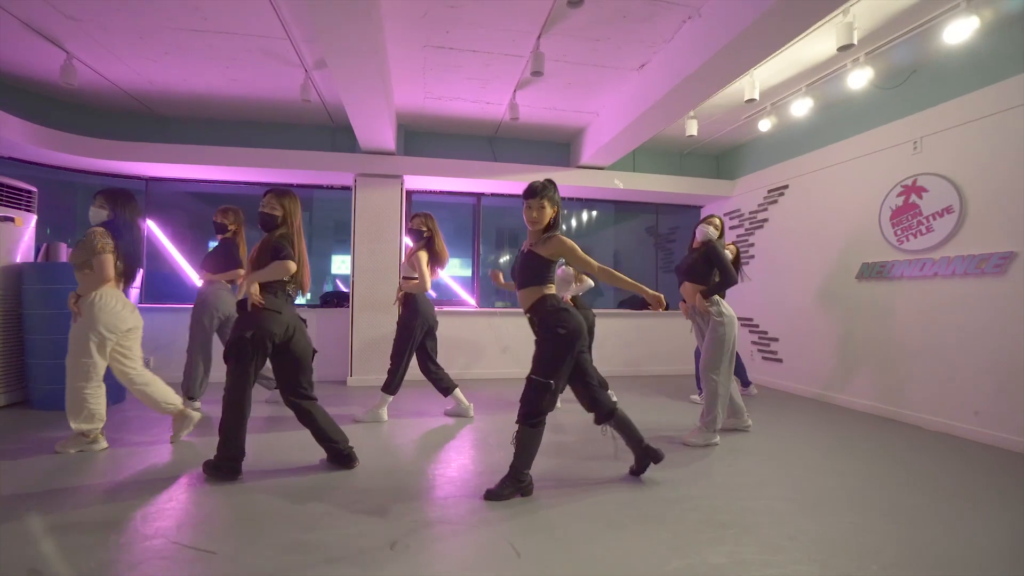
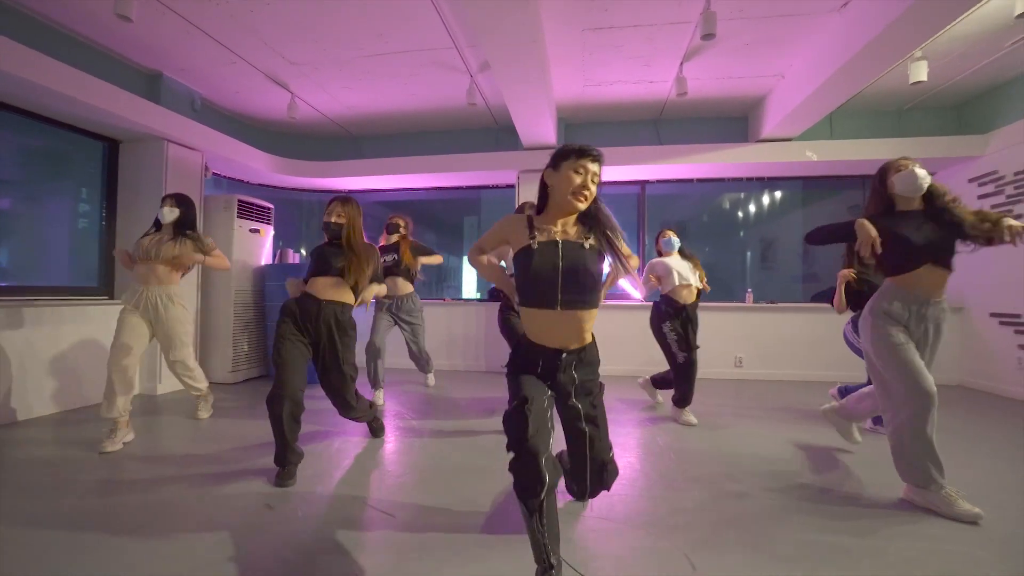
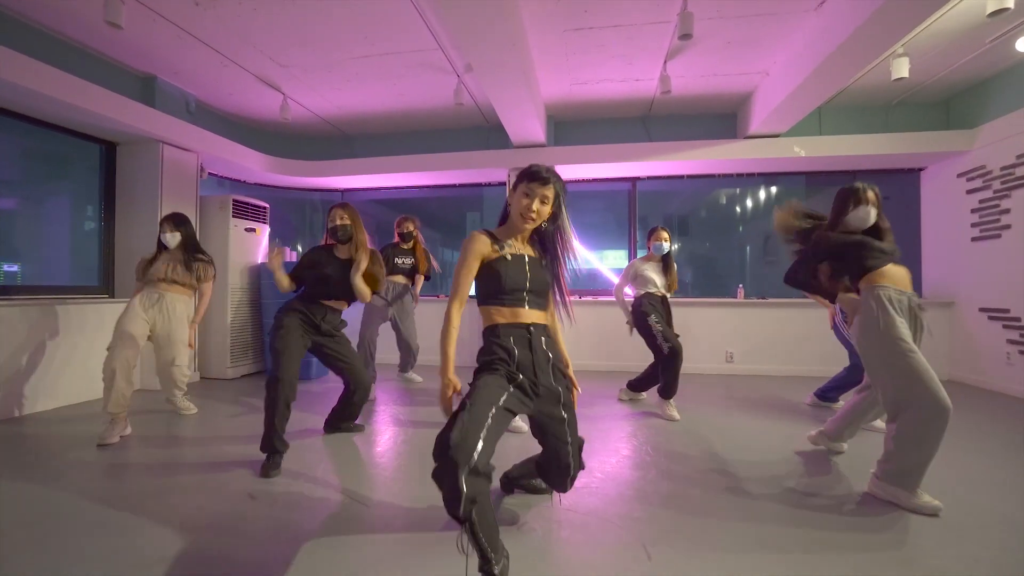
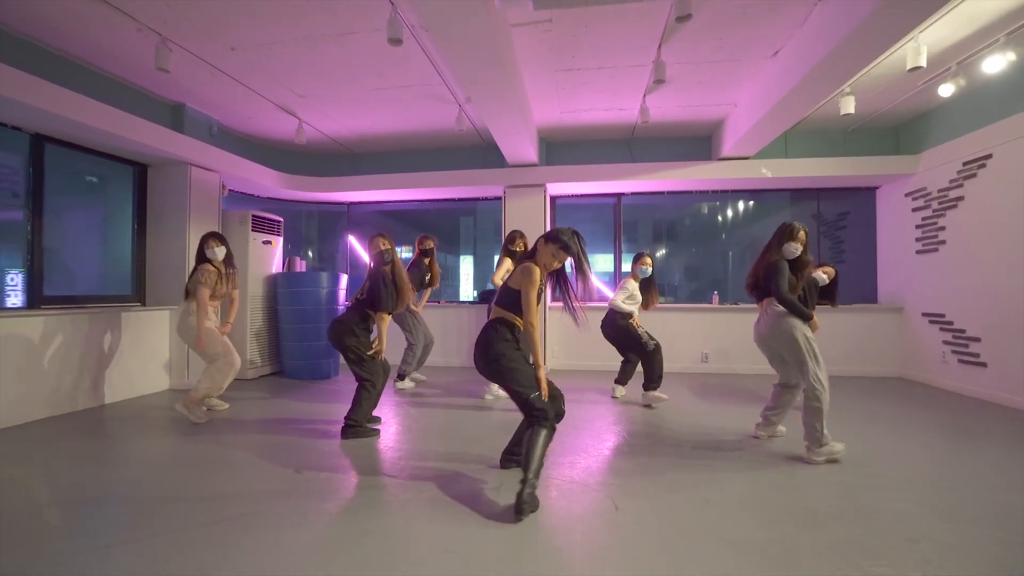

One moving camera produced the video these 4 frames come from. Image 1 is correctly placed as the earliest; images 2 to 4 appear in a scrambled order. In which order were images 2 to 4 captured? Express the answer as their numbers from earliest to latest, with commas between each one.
4, 3, 2
